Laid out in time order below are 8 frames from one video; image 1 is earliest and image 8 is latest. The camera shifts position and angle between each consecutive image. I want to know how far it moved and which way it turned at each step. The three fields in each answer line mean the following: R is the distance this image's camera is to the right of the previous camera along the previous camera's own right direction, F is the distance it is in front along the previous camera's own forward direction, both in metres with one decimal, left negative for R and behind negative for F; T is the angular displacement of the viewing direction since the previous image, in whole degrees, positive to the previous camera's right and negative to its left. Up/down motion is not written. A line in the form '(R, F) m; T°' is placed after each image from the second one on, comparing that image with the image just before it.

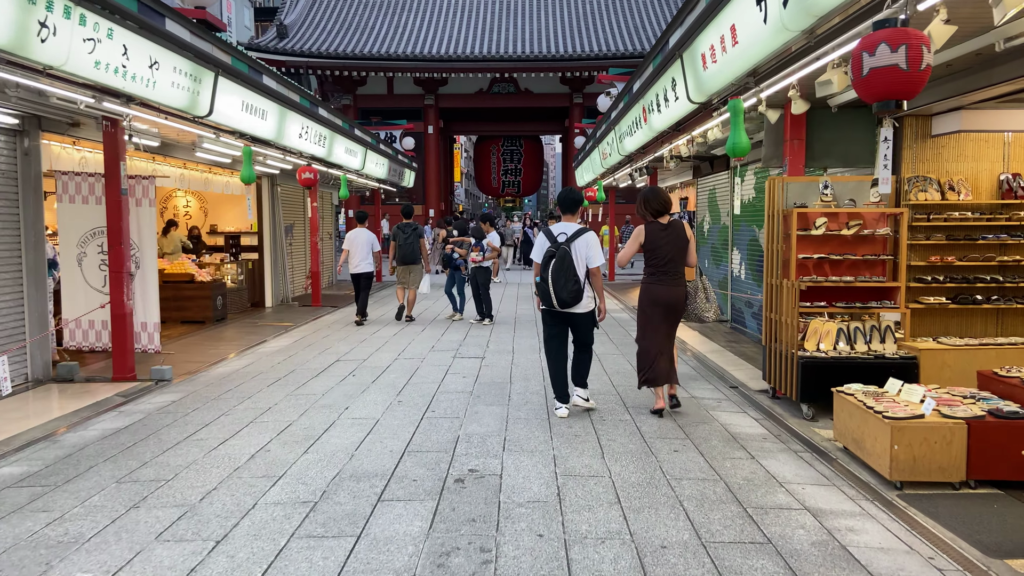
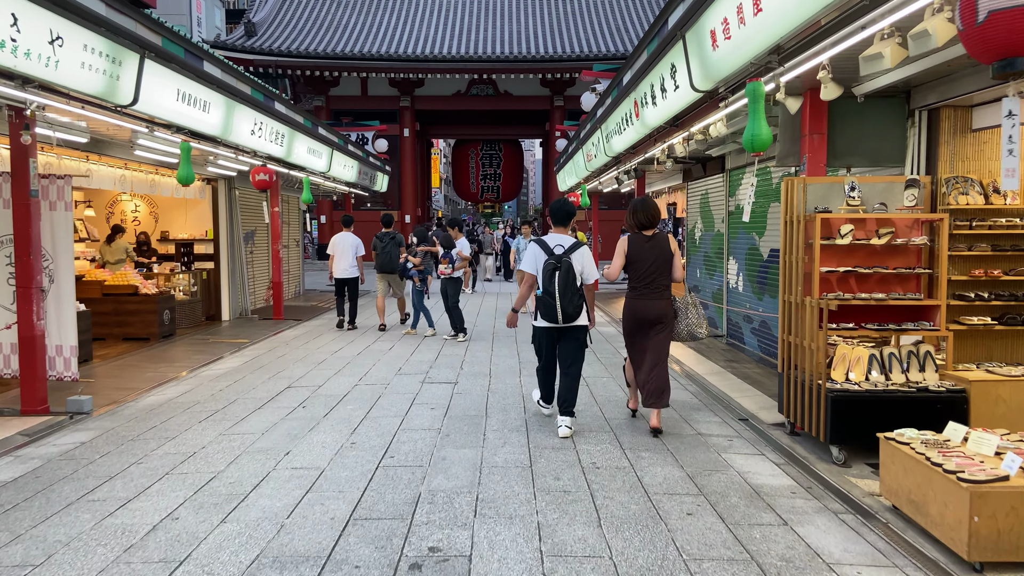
(0.0, +0.8) m; +2°
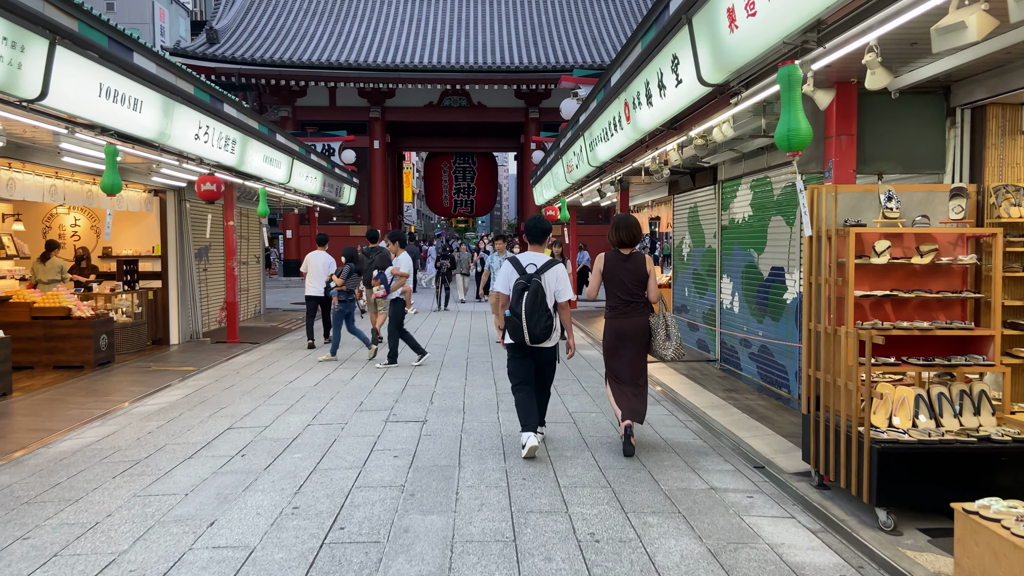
(0.0, +0.7) m; +2°
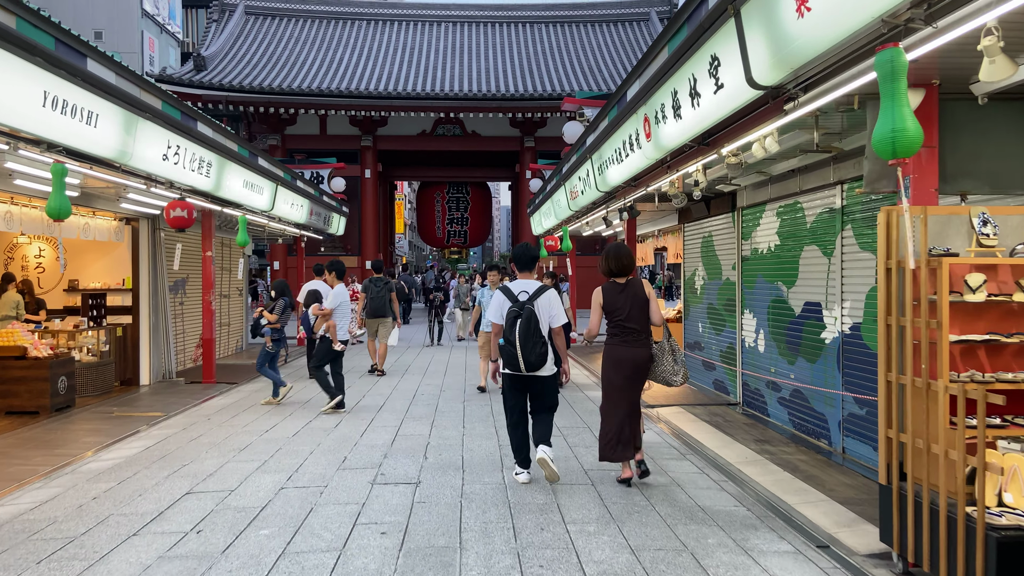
(-0.1, +0.7) m; +1°
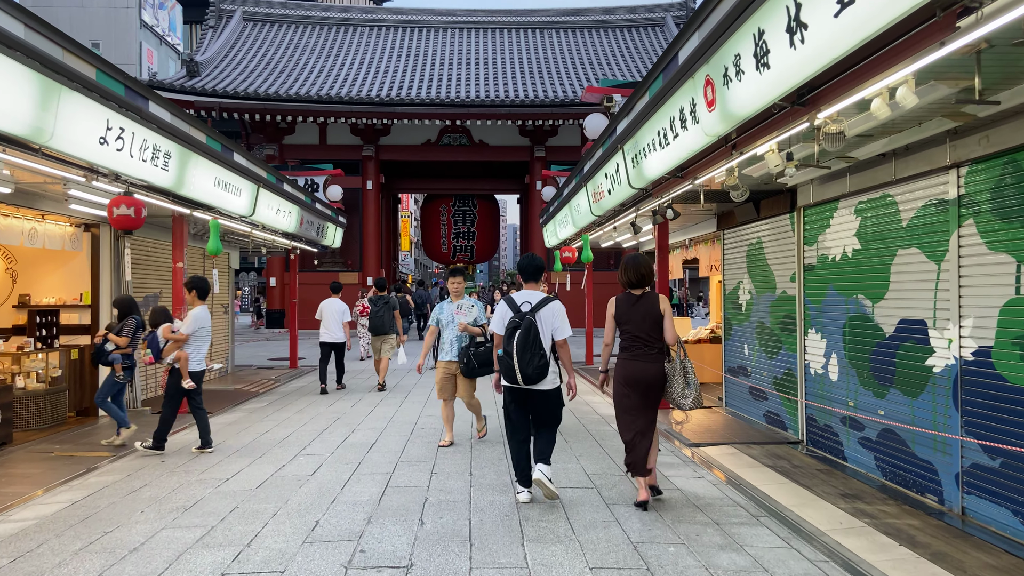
(-0.1, +1.2) m; 0°
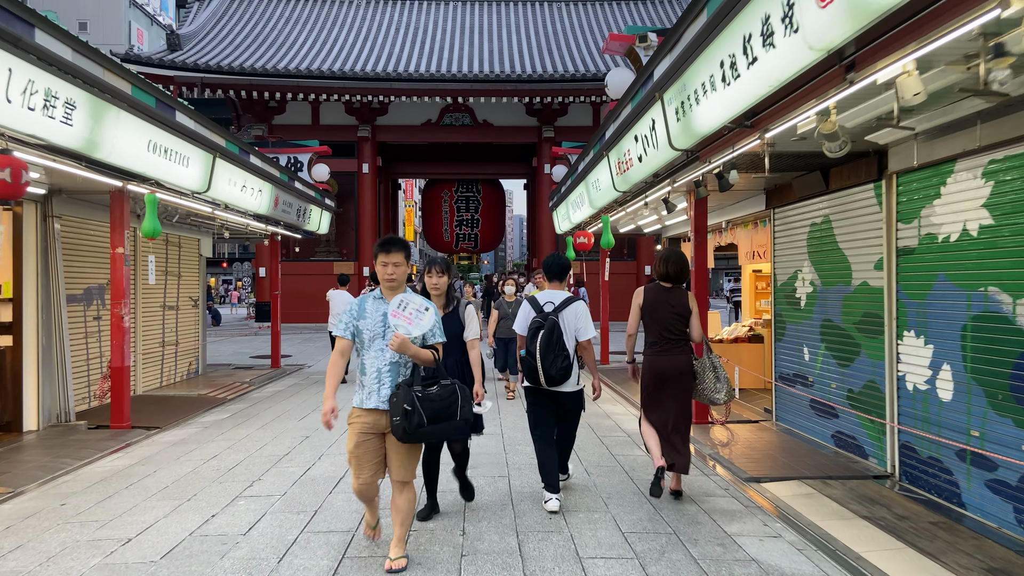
(0.0, +1.3) m; 0°
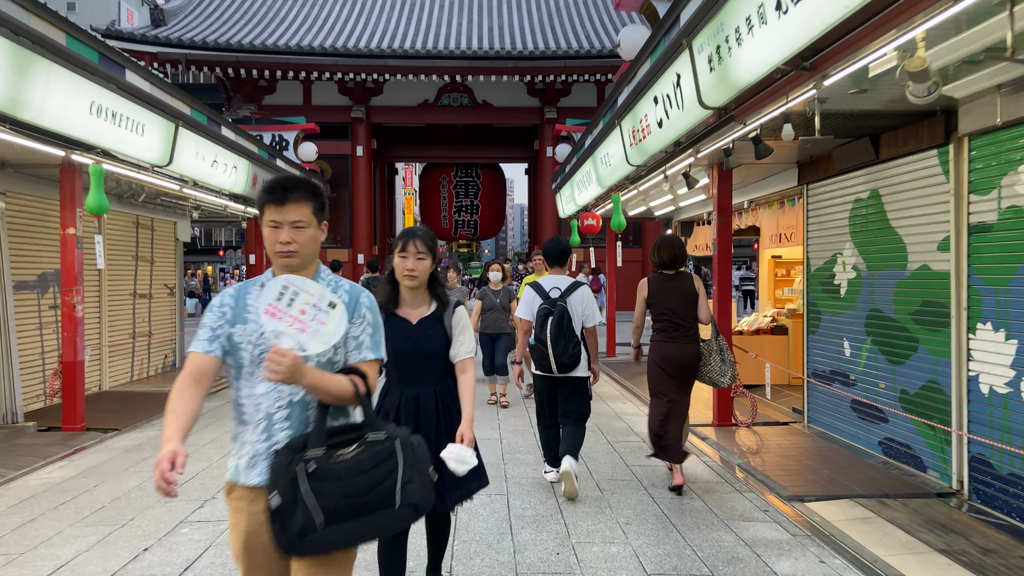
(0.0, +0.7) m; 0°
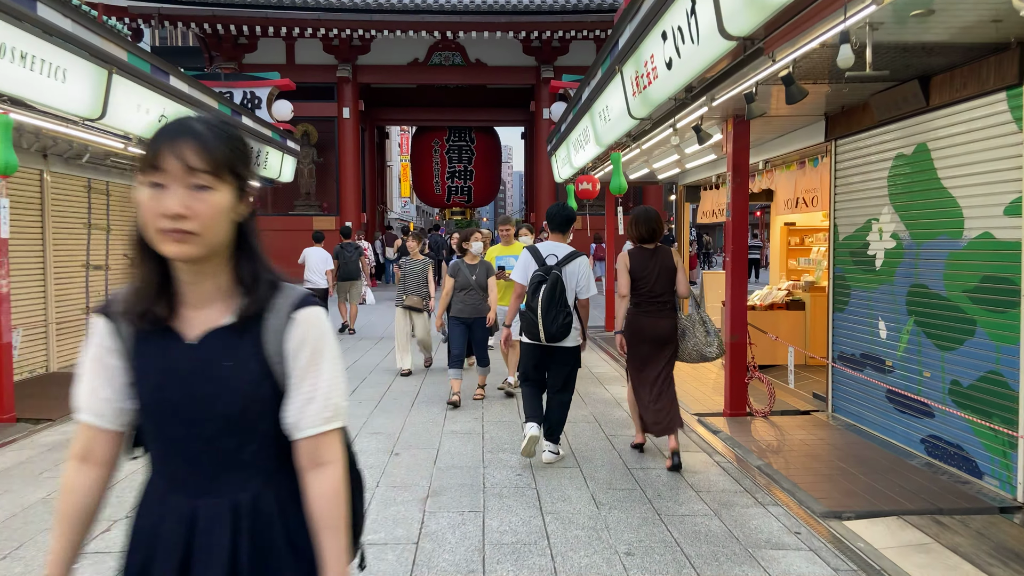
(+0.1, +0.7) m; 0°
